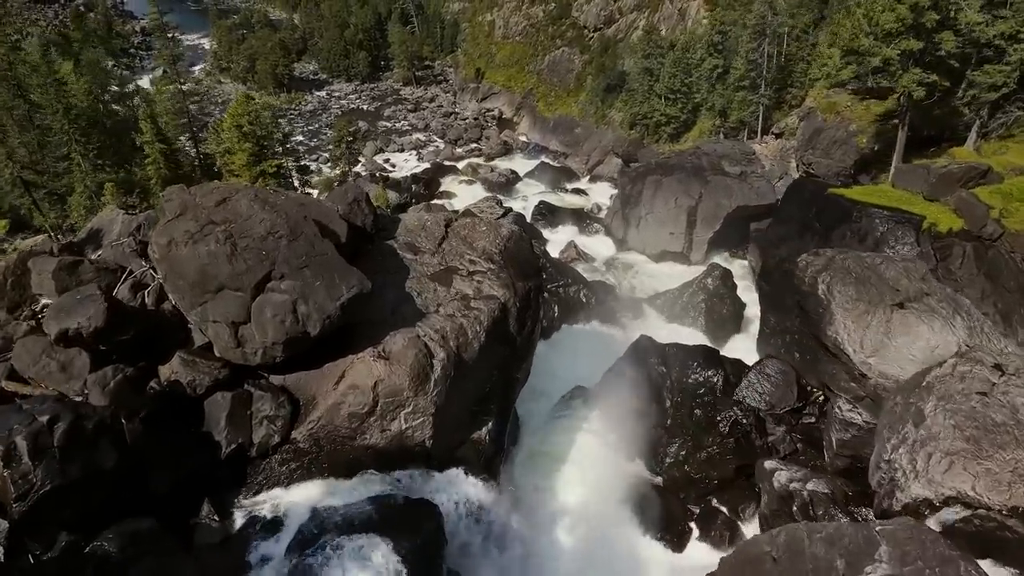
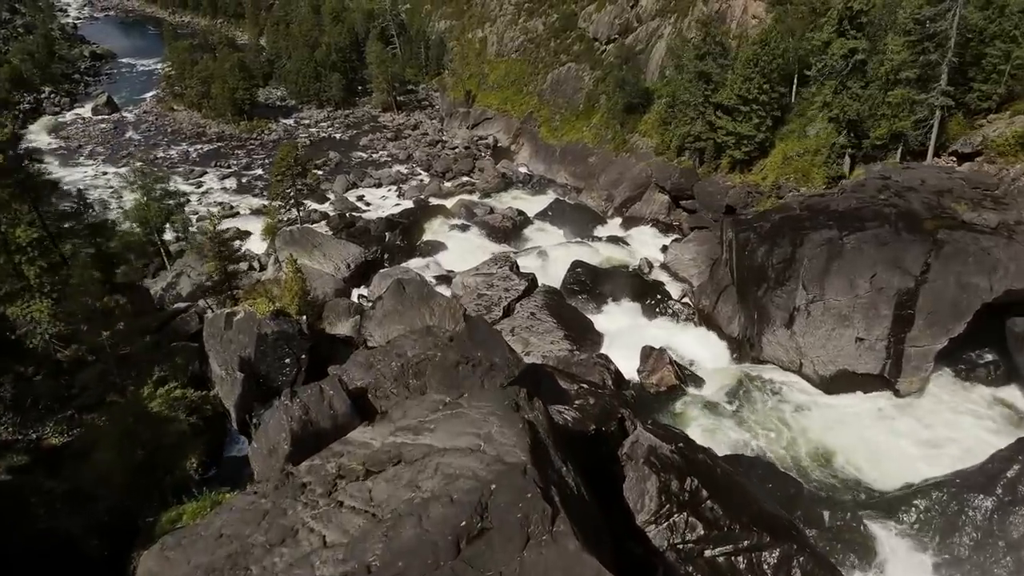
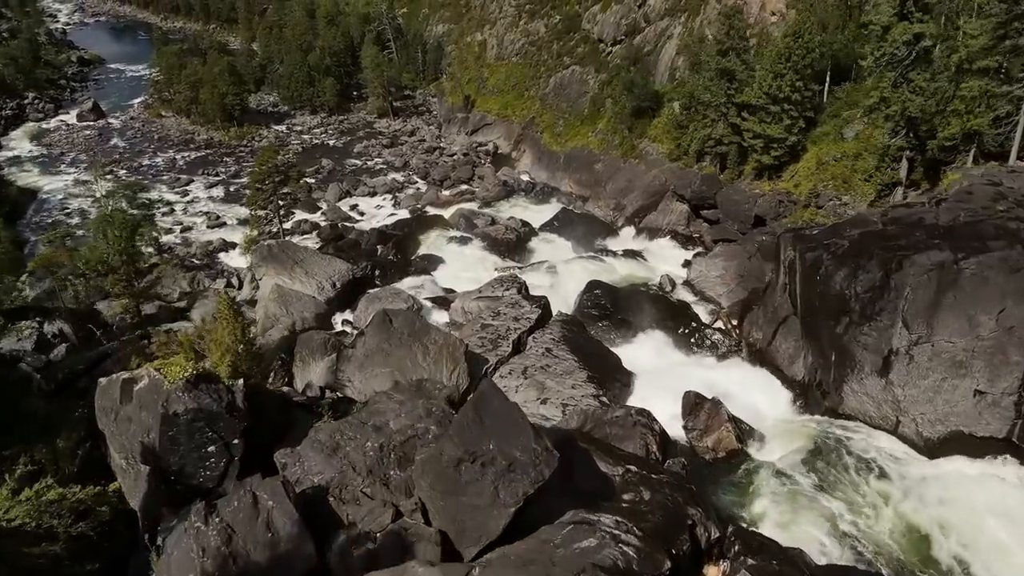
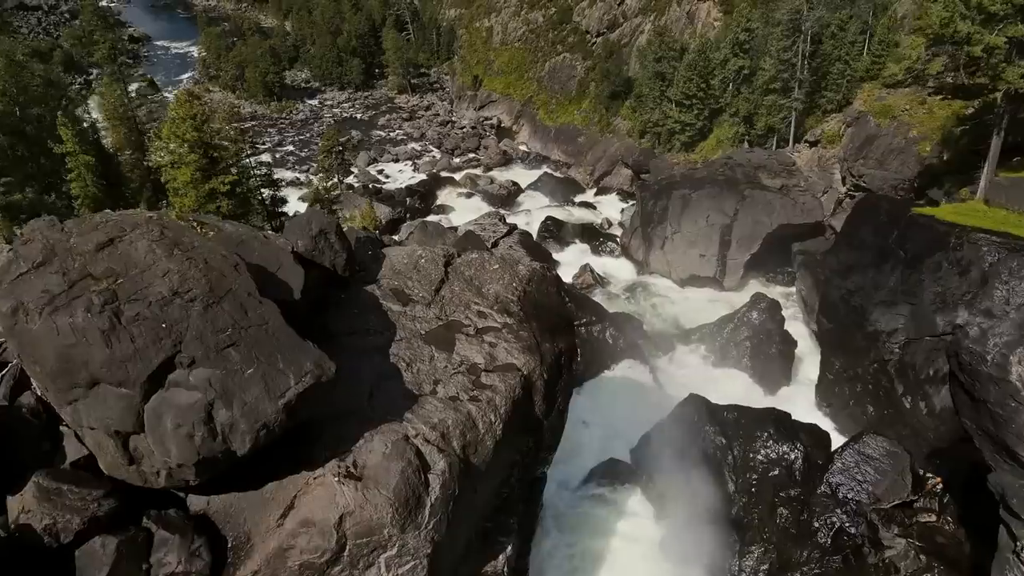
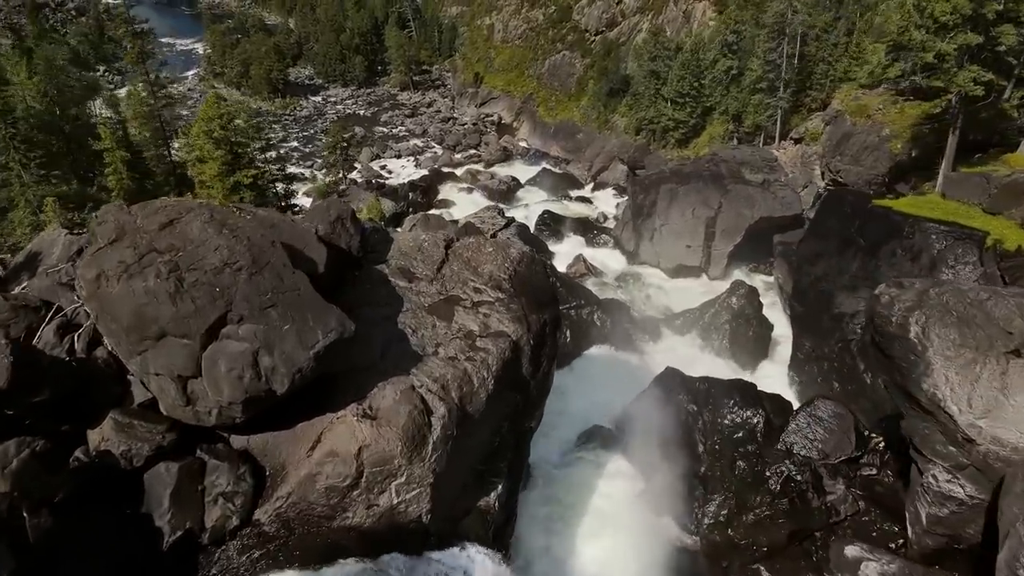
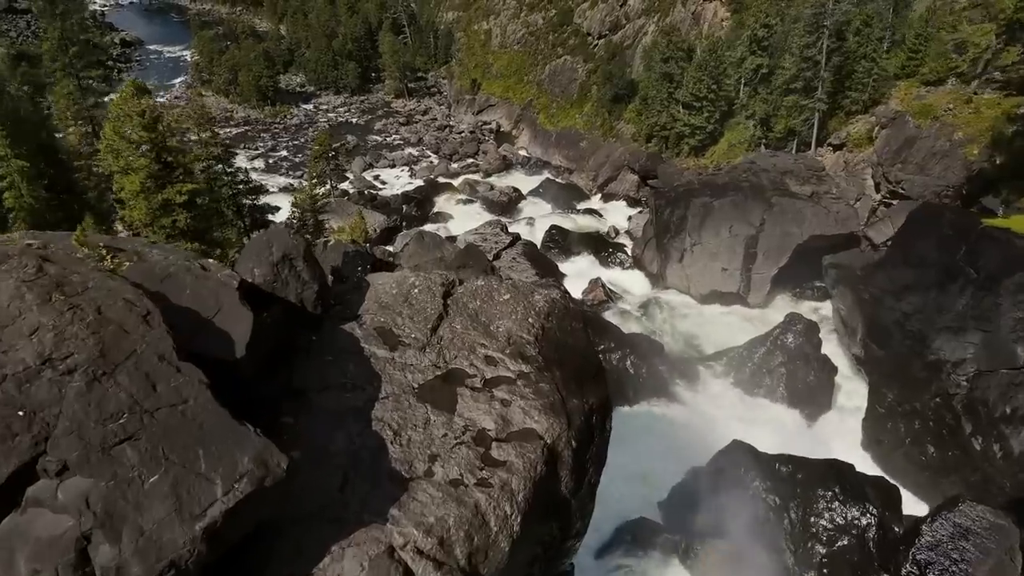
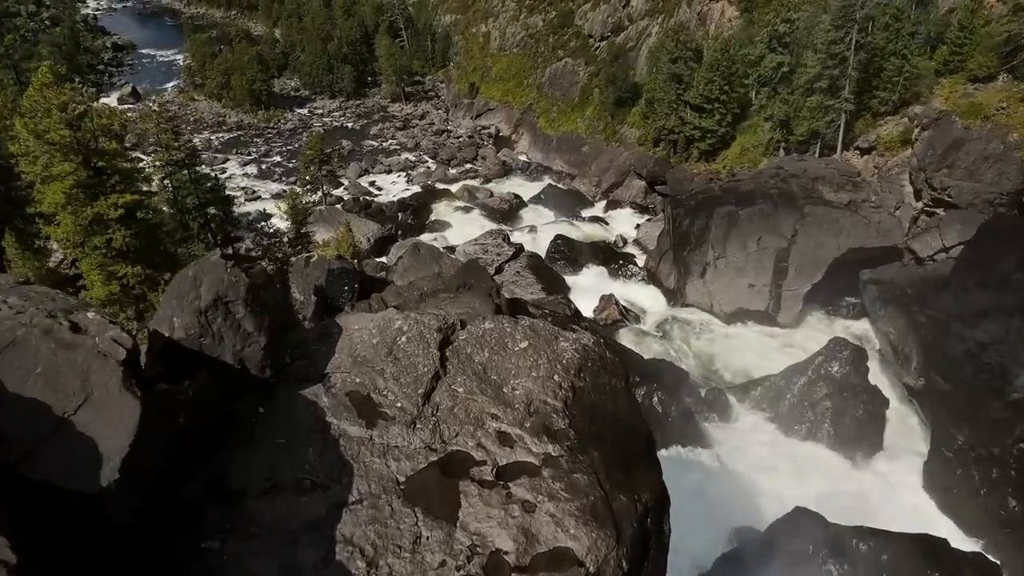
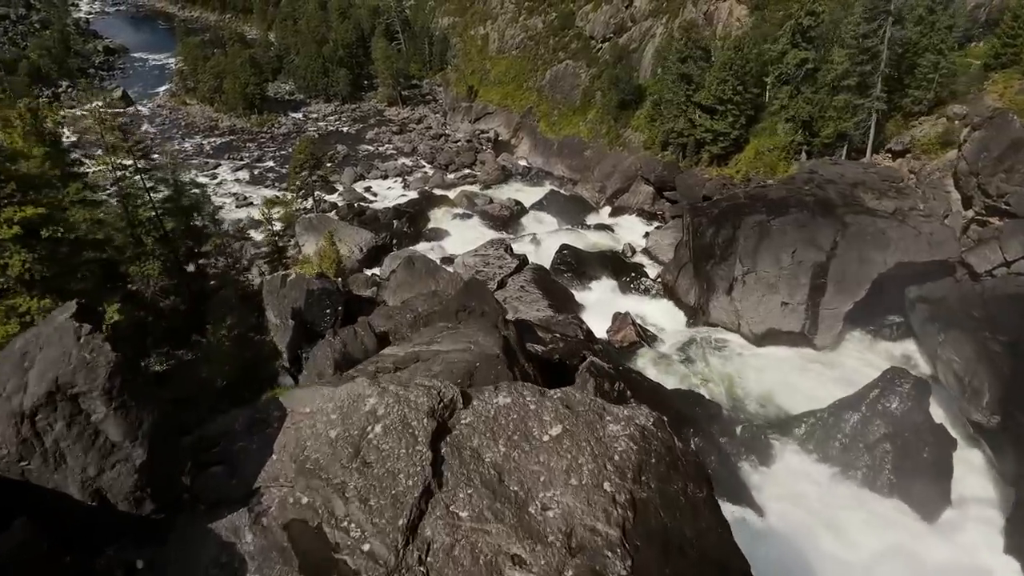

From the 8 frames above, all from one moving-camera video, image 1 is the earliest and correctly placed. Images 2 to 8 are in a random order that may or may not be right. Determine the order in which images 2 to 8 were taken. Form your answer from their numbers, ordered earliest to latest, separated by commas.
5, 4, 6, 7, 8, 2, 3
